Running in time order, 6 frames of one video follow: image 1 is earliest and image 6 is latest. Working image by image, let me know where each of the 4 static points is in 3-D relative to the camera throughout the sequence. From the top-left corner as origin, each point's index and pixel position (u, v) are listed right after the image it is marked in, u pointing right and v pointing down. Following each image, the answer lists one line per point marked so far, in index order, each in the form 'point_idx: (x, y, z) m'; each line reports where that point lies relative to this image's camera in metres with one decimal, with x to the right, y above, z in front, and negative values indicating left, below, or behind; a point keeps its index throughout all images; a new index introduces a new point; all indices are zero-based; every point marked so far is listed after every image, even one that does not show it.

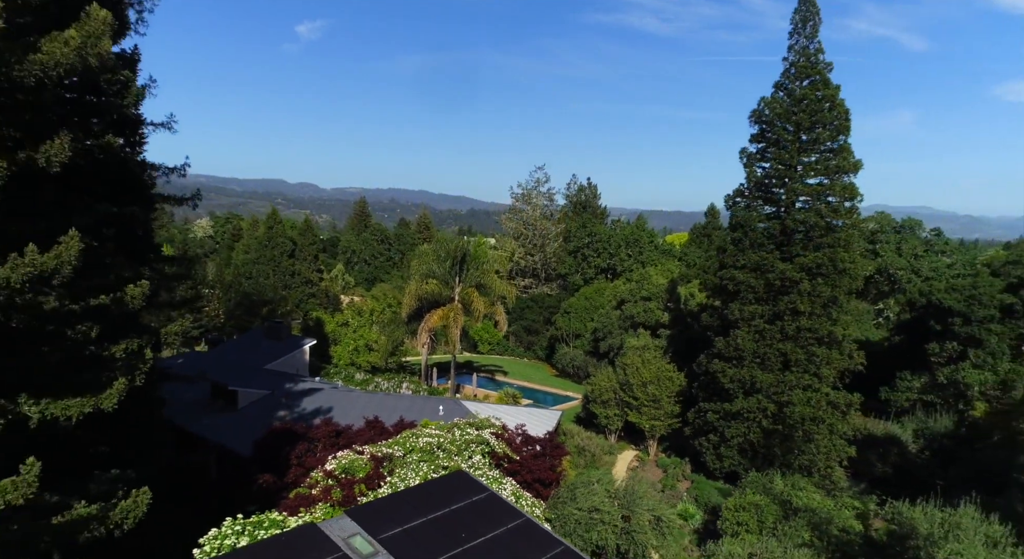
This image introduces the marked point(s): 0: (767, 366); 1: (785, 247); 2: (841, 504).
0: (+6.9, -2.3, +16.6) m
1: (+7.5, +0.9, +16.6) m
2: (+6.9, -4.7, +12.9) m
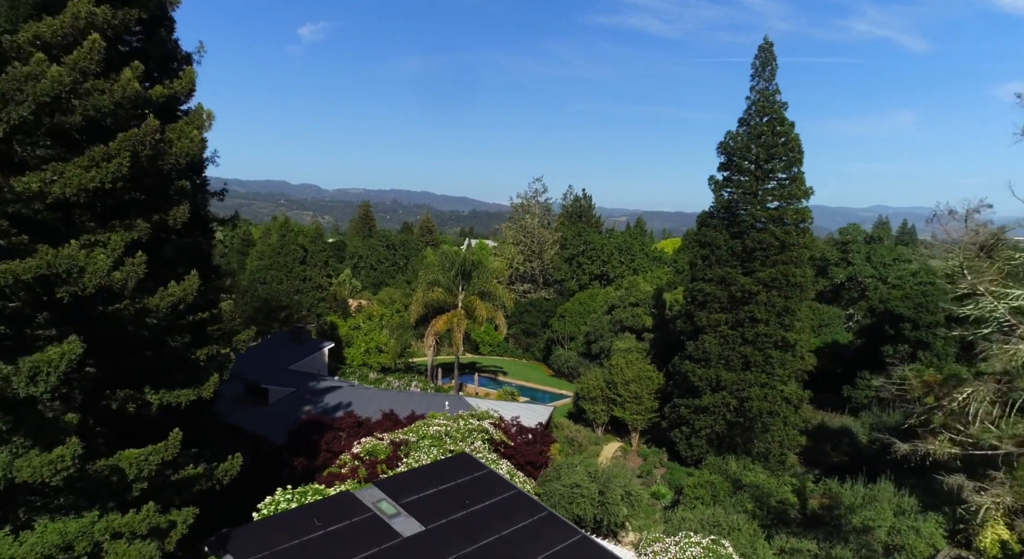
0: (+6.8, -2.7, +19.1) m
1: (+7.4, +0.5, +19.1) m
2: (+6.8, -5.1, +15.4) m
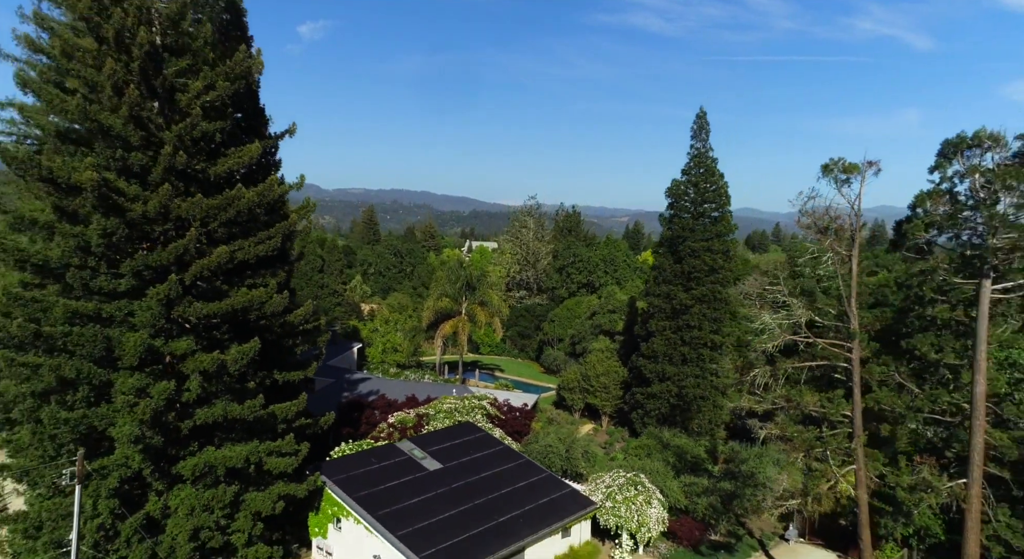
0: (+6.6, -3.3, +24.9) m
1: (+7.1, -0.1, +24.9) m
2: (+6.5, -5.7, +21.2) m
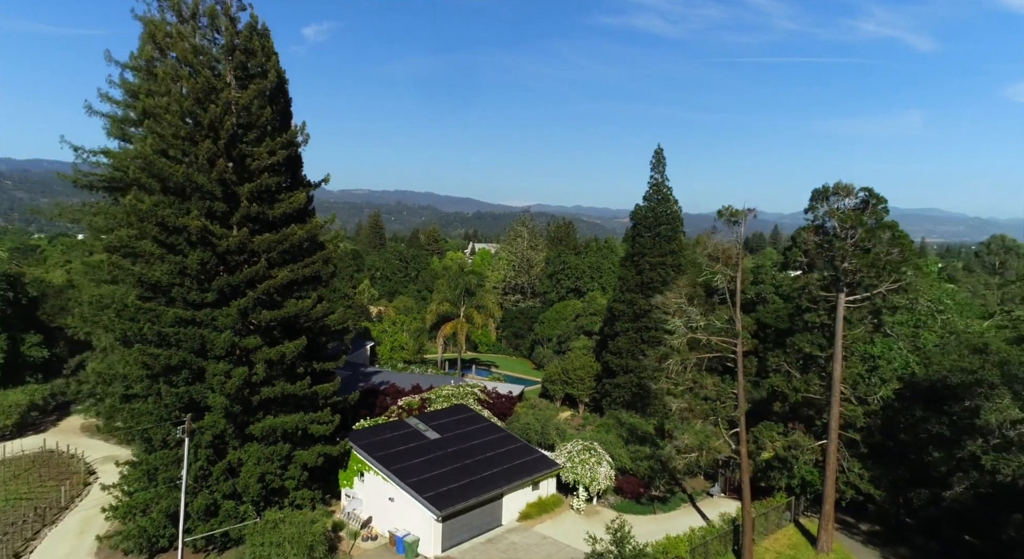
0: (+6.0, -3.8, +29.8) m
1: (+6.5, -0.5, +29.7) m
2: (+5.9, -6.2, +26.1) m
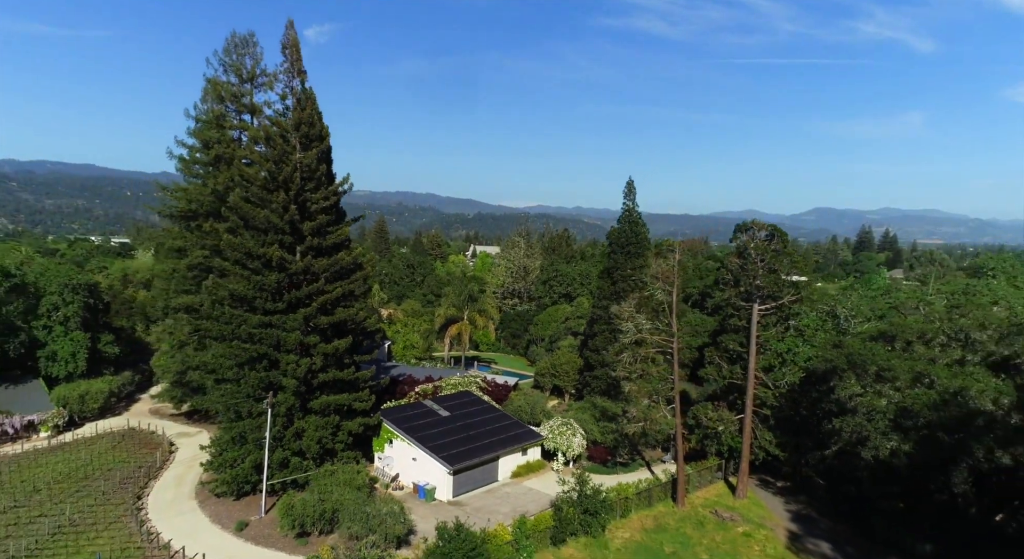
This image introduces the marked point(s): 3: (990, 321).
0: (+5.8, -4.3, +35.8) m
1: (+6.3, -1.1, +35.8) m
2: (+5.7, -6.7, +32.1) m
3: (+15.7, -1.4, +20.1) m
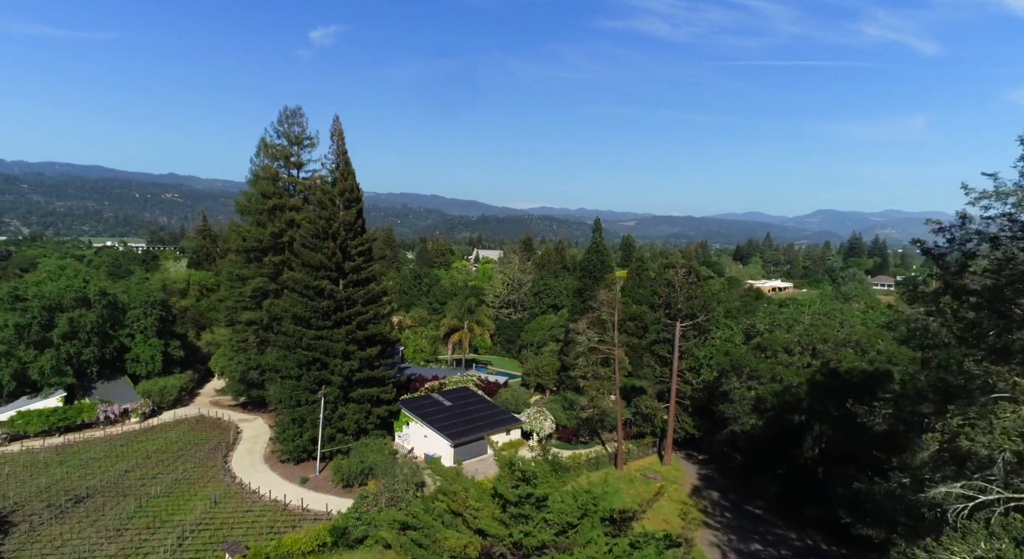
0: (+5.0, -5.7, +44.5) m
1: (+5.6, -2.4, +44.5) m
2: (+4.9, -8.0, +40.8) m
3: (+14.9, -2.7, +28.8) m
